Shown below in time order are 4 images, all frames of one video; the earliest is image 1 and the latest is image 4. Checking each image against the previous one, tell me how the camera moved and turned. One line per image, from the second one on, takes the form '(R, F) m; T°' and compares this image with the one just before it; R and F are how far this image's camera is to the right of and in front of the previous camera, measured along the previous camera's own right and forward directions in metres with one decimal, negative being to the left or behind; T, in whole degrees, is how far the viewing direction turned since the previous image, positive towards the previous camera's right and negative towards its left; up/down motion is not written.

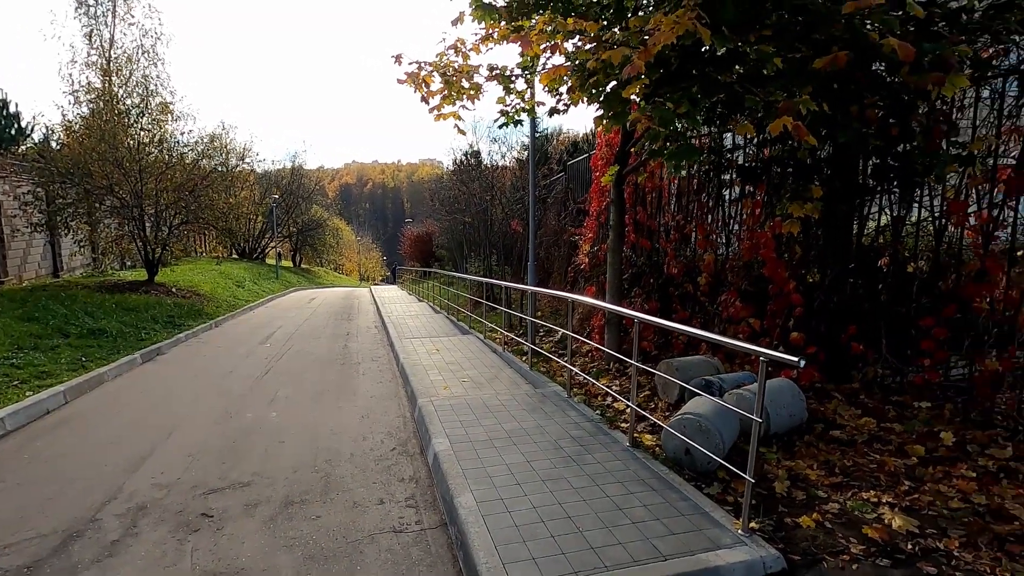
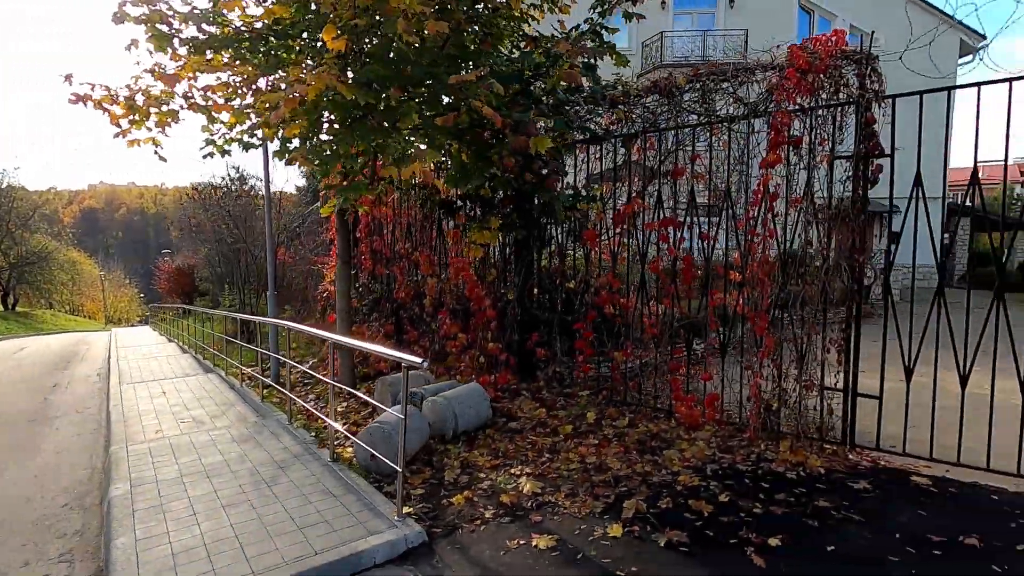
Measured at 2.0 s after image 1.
(+0.7, -0.5) m; +21°
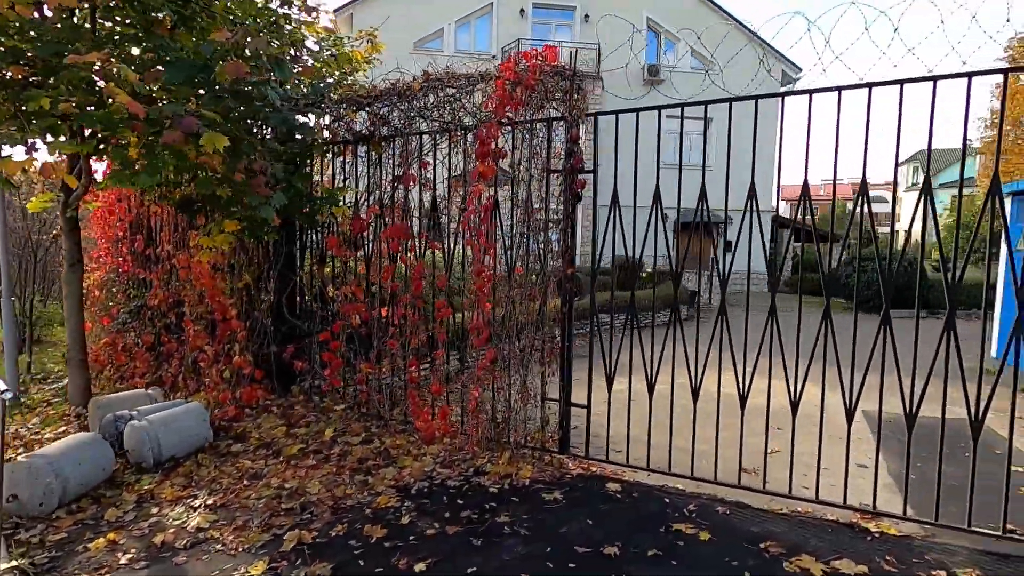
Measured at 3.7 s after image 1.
(+1.3, +0.1) m; +11°
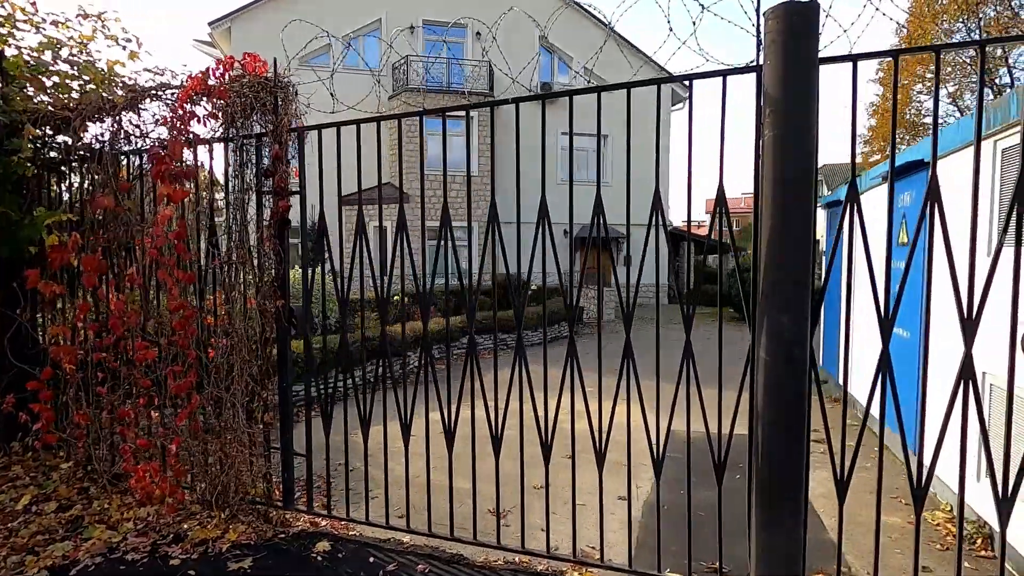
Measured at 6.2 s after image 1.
(+1.5, +0.3) m; +6°
